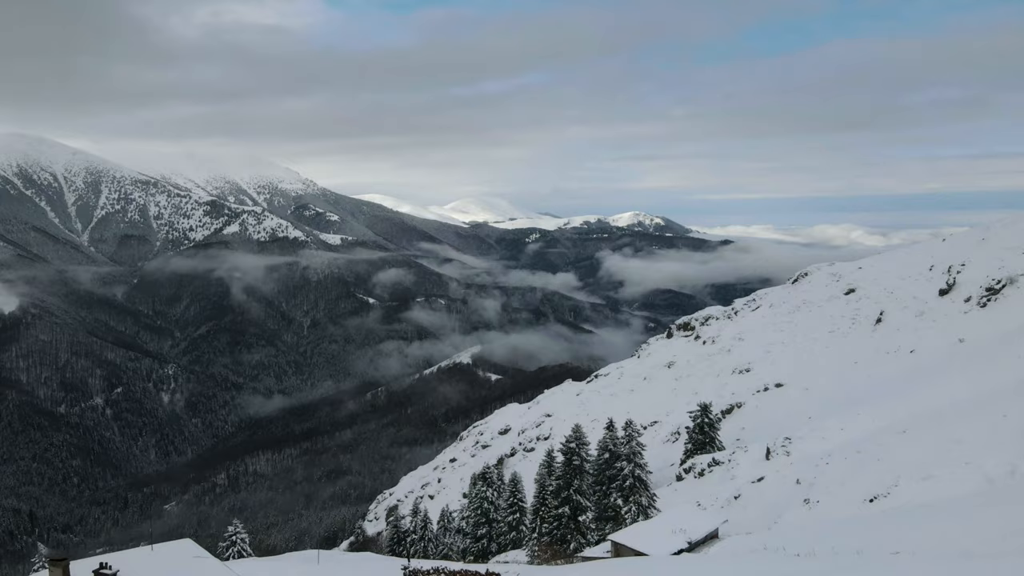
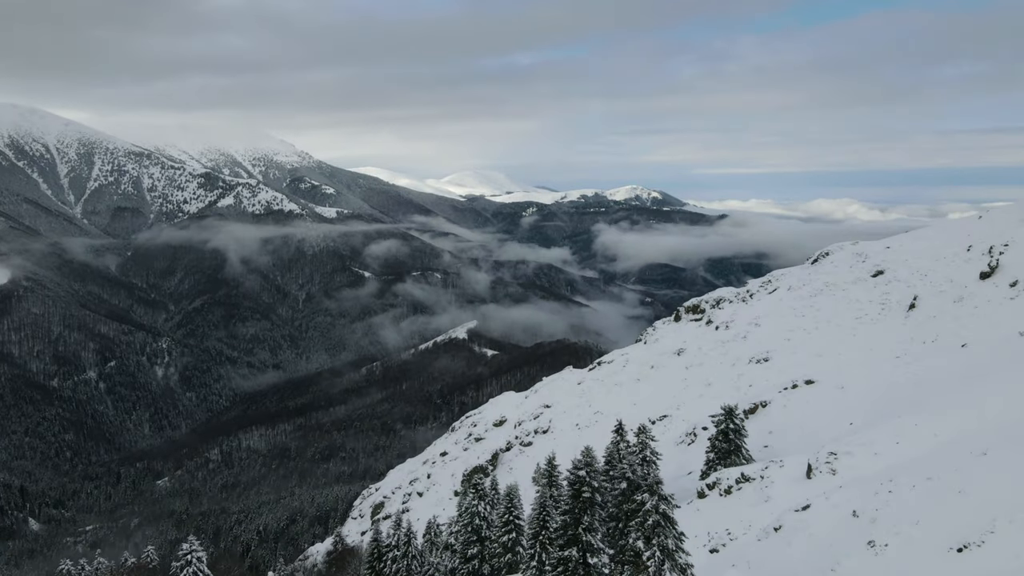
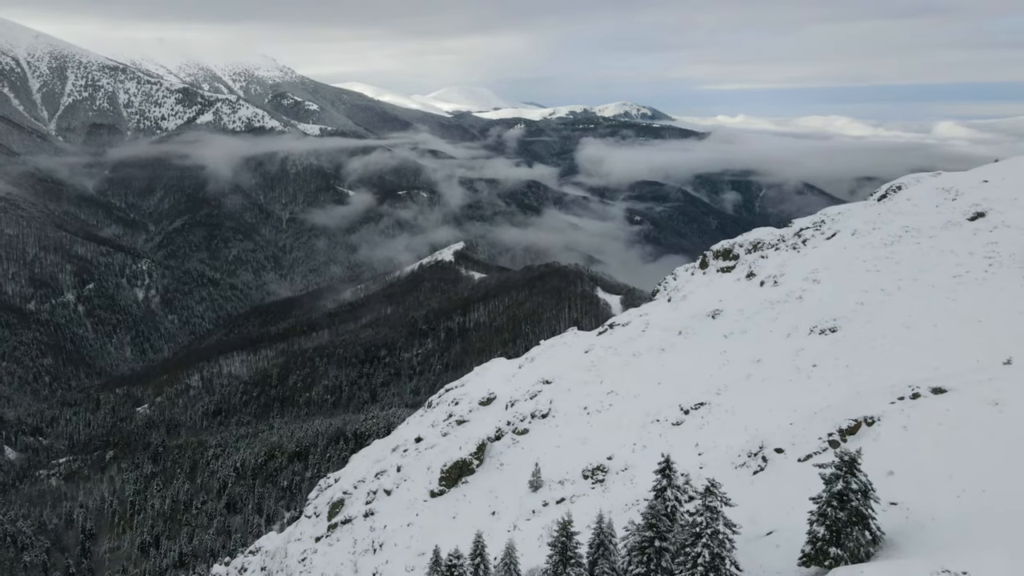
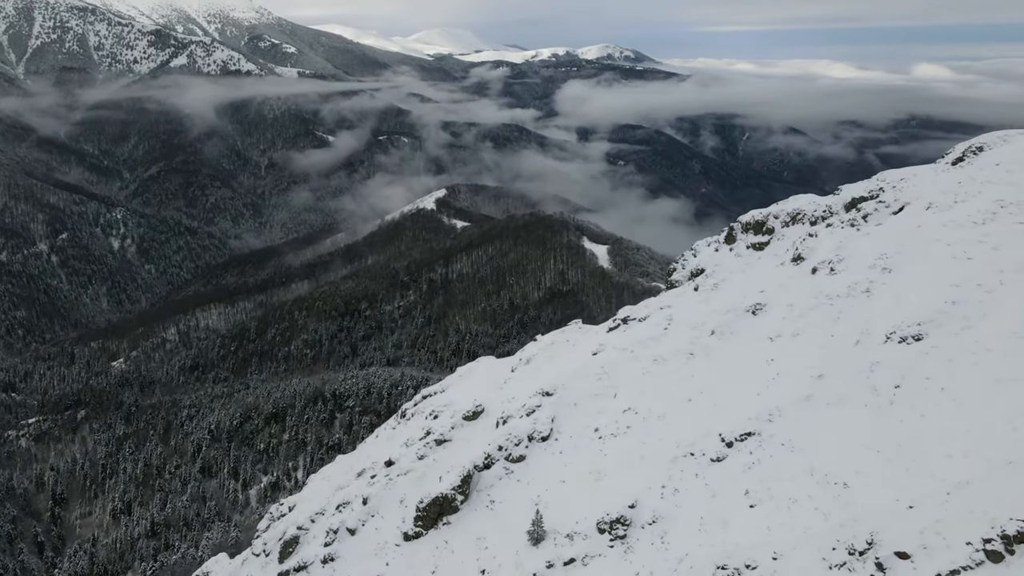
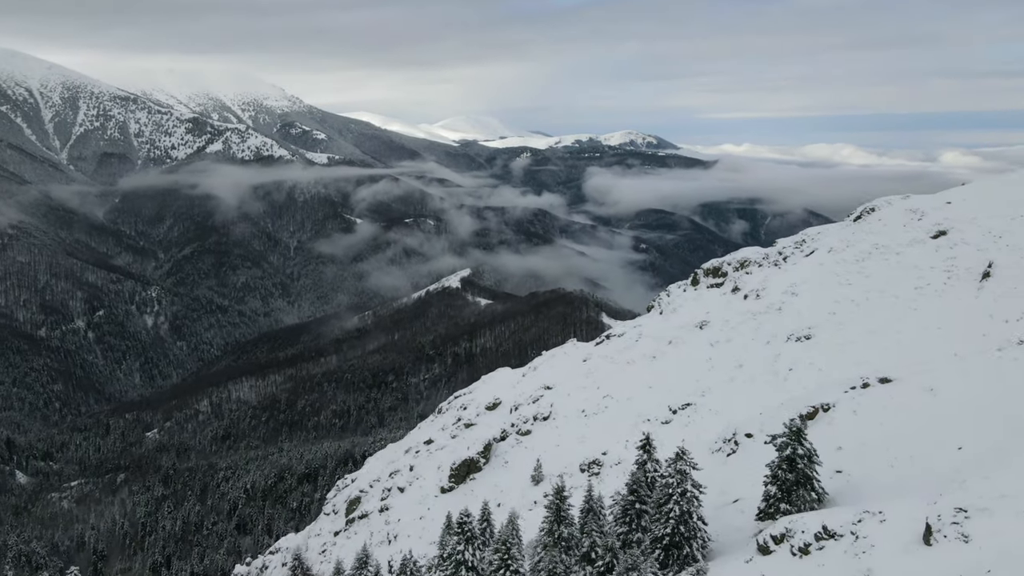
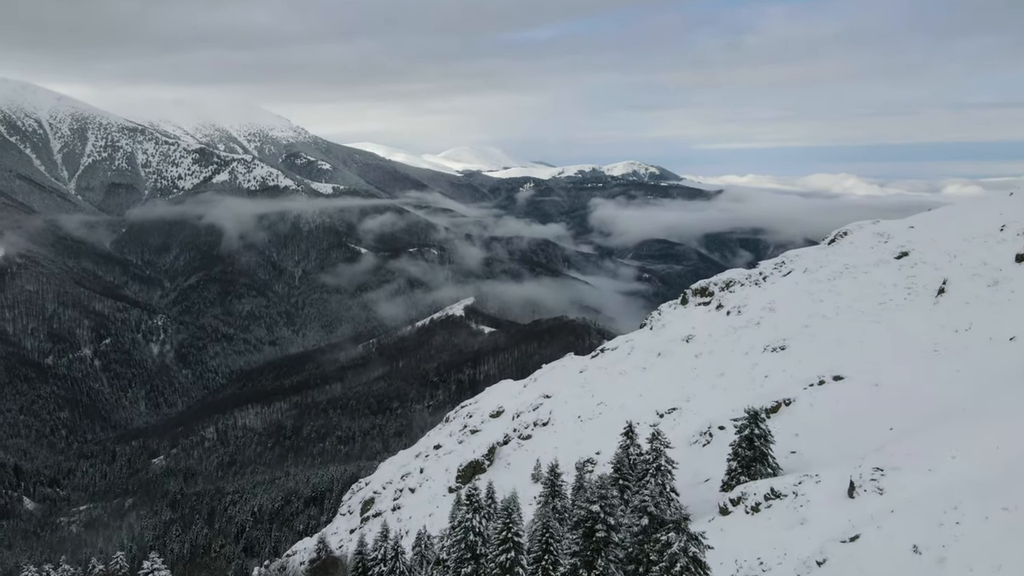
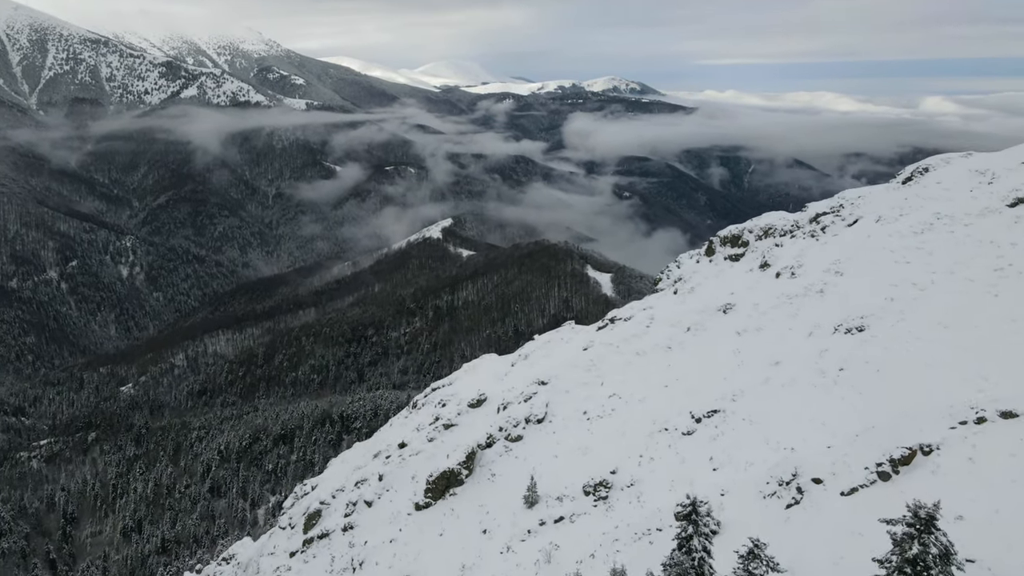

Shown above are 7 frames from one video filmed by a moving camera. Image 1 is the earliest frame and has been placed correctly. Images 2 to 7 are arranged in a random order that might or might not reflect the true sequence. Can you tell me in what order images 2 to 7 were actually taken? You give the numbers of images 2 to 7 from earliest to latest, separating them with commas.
2, 6, 5, 3, 7, 4
